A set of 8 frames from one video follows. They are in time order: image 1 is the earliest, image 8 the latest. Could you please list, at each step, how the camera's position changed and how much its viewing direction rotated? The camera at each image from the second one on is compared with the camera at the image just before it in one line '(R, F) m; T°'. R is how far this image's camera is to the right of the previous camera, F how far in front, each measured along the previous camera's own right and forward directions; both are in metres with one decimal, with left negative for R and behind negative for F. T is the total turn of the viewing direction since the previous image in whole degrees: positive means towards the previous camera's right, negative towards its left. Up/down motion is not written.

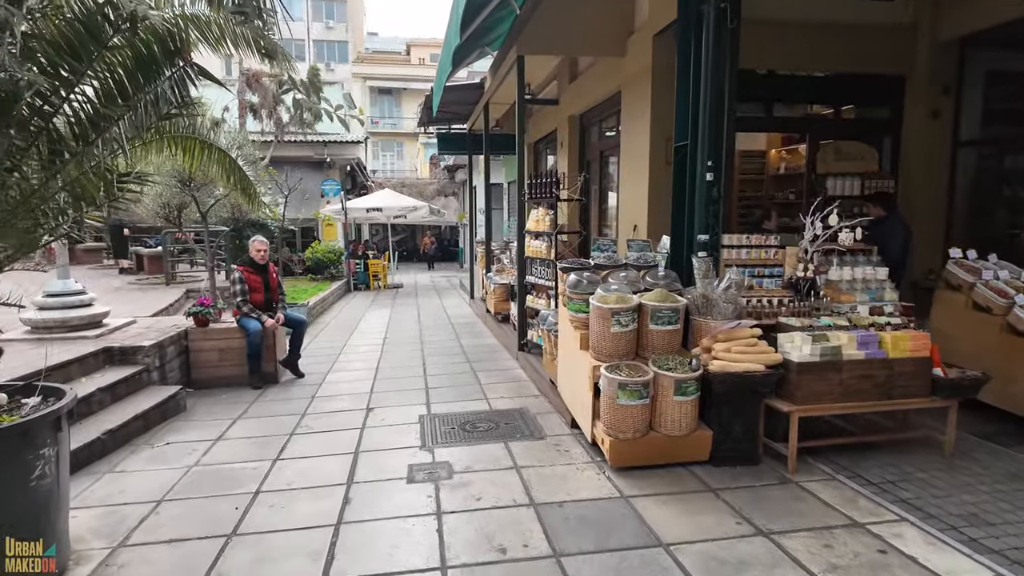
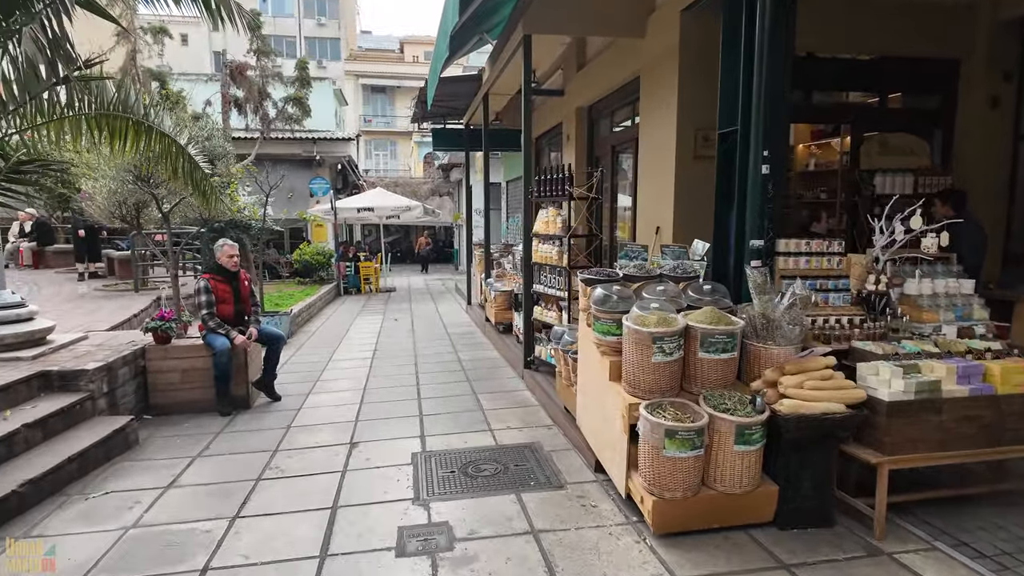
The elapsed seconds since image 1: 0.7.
(-0.1, +0.7) m; +1°
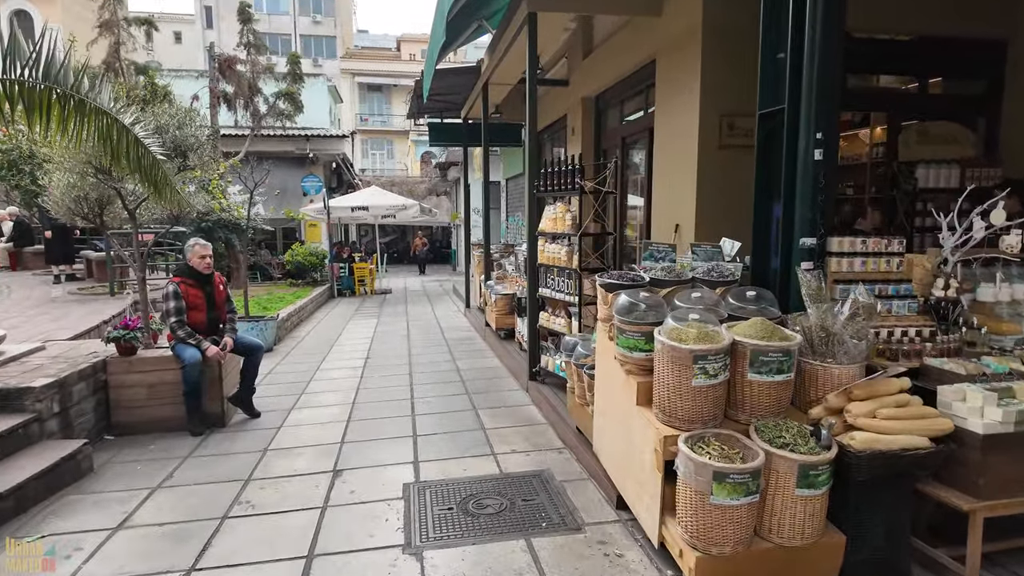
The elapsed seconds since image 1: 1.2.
(-0.1, +0.5) m; 0°
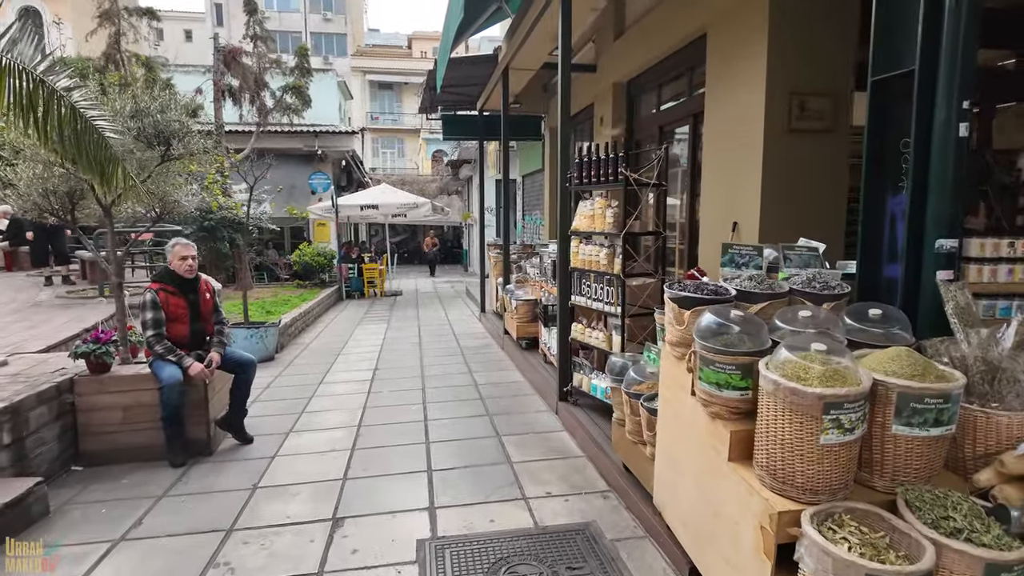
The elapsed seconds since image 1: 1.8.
(-0.1, +0.6) m; -1°
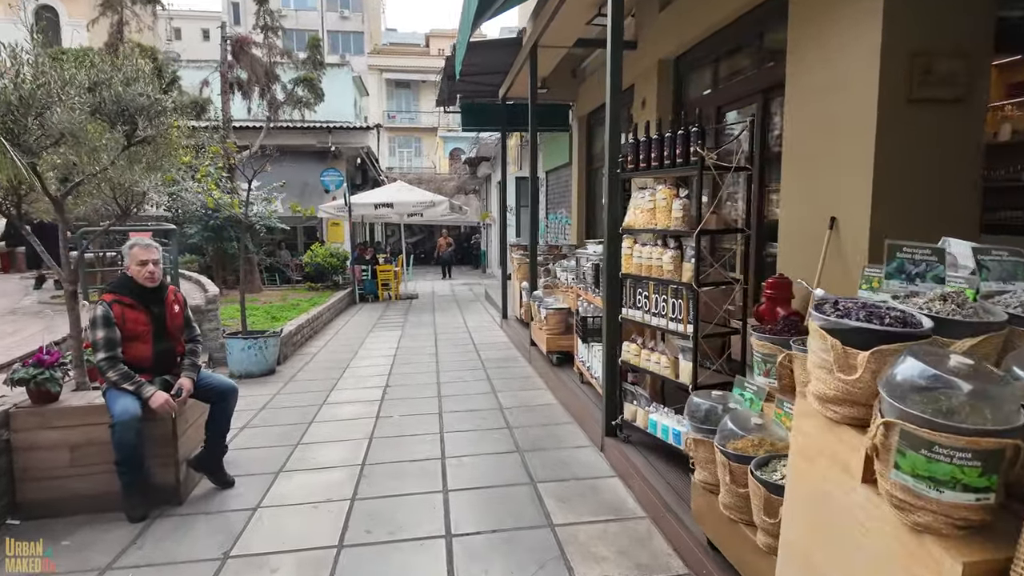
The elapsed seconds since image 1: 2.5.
(-0.1, +0.8) m; -2°
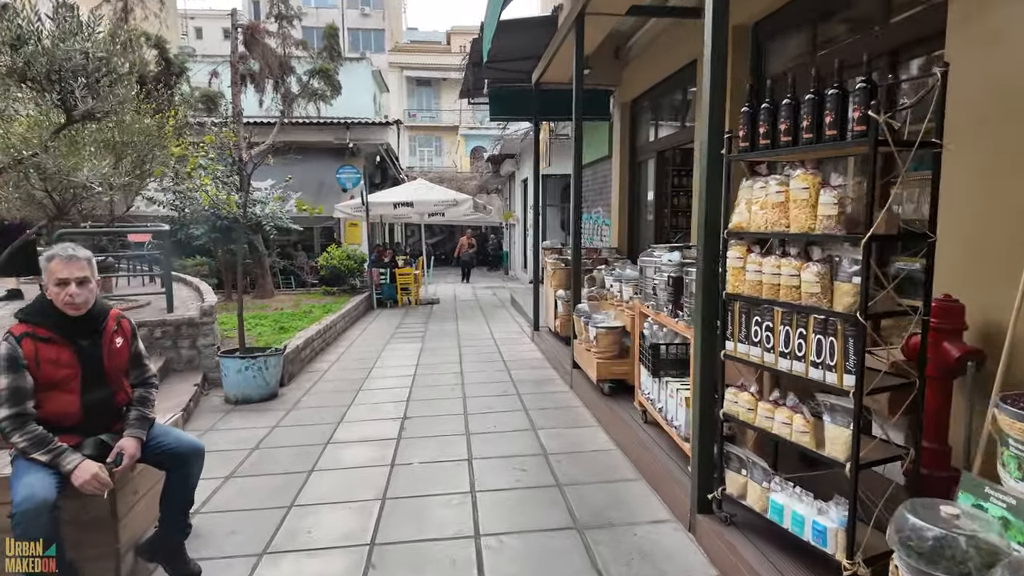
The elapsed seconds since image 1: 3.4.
(-0.2, +0.9) m; -2°
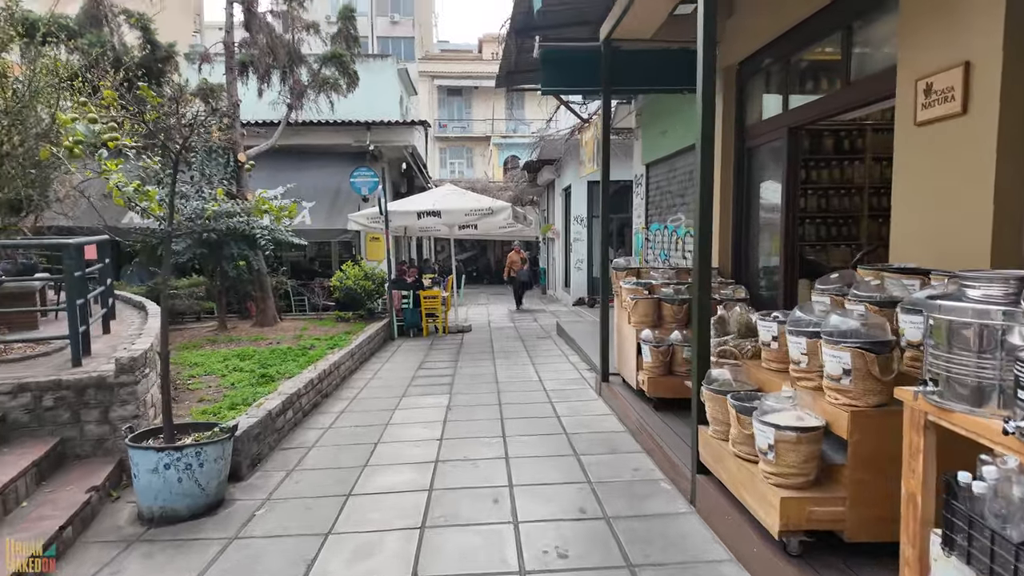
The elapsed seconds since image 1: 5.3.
(-0.3, +2.1) m; -3°
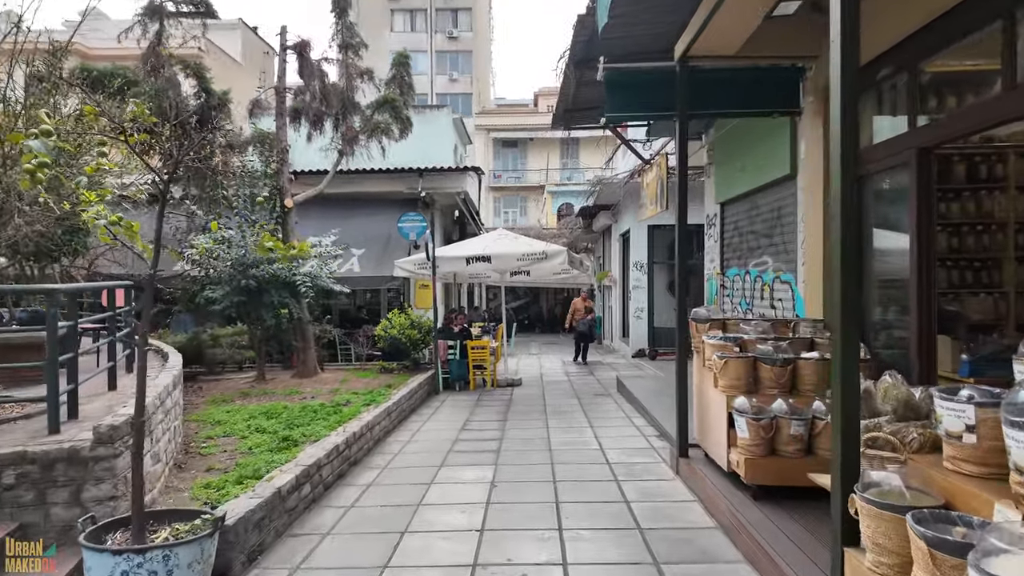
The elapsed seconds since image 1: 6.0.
(0.0, +0.8) m; -5°
